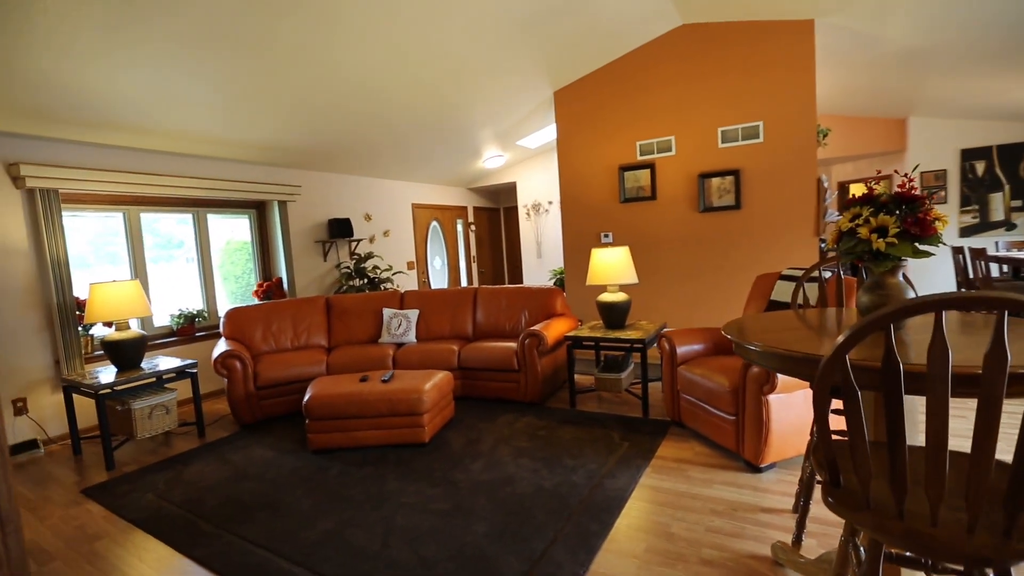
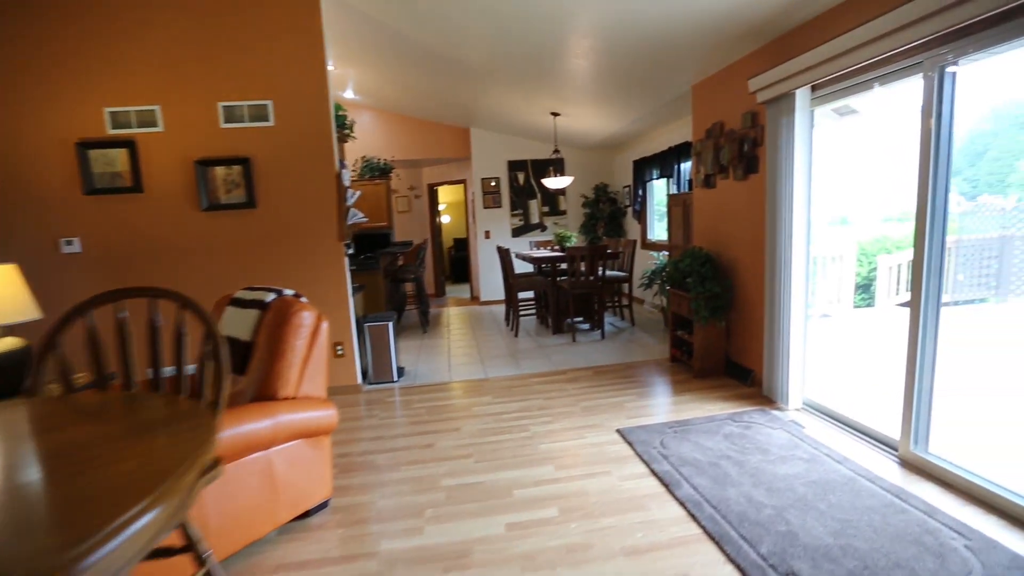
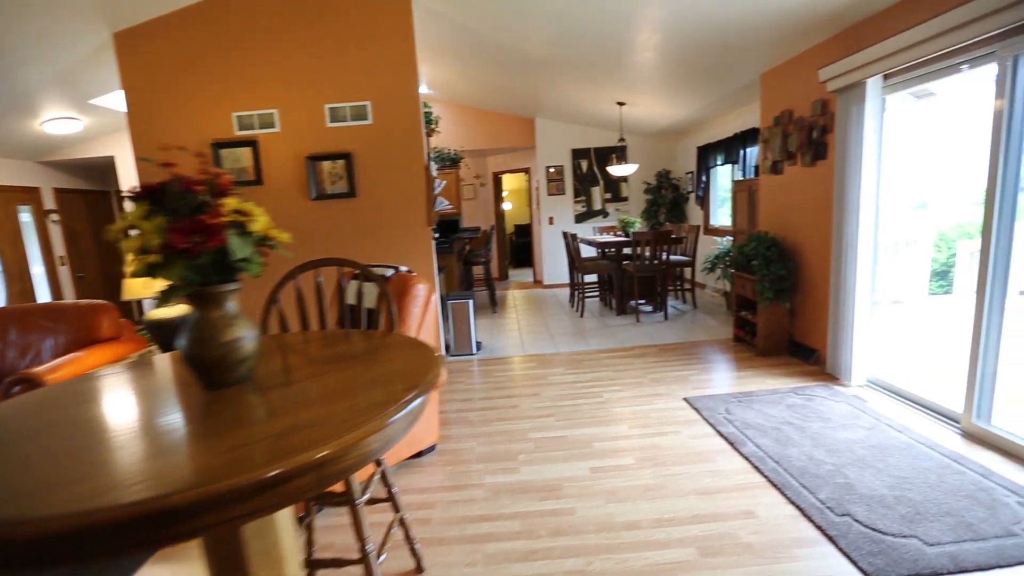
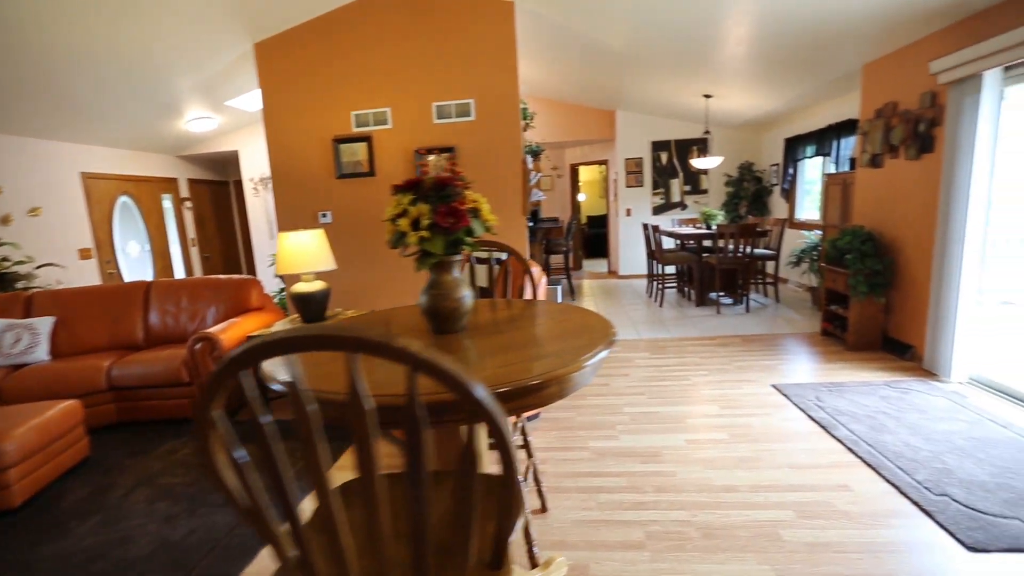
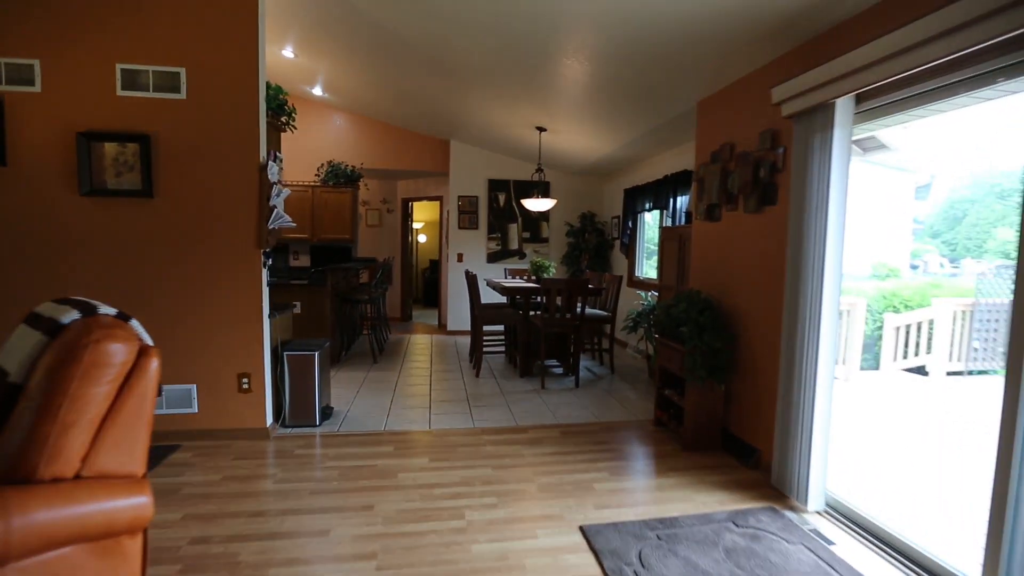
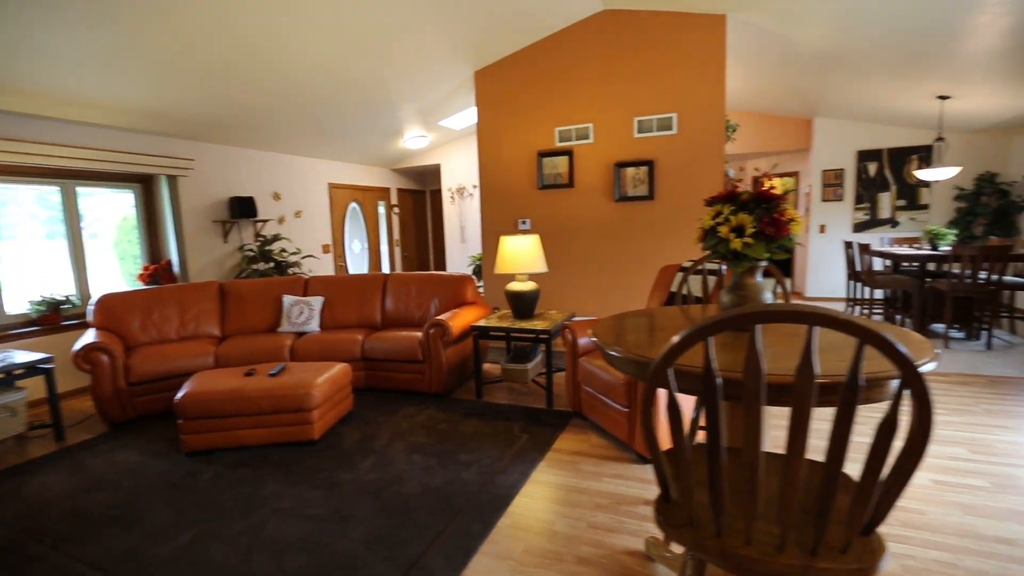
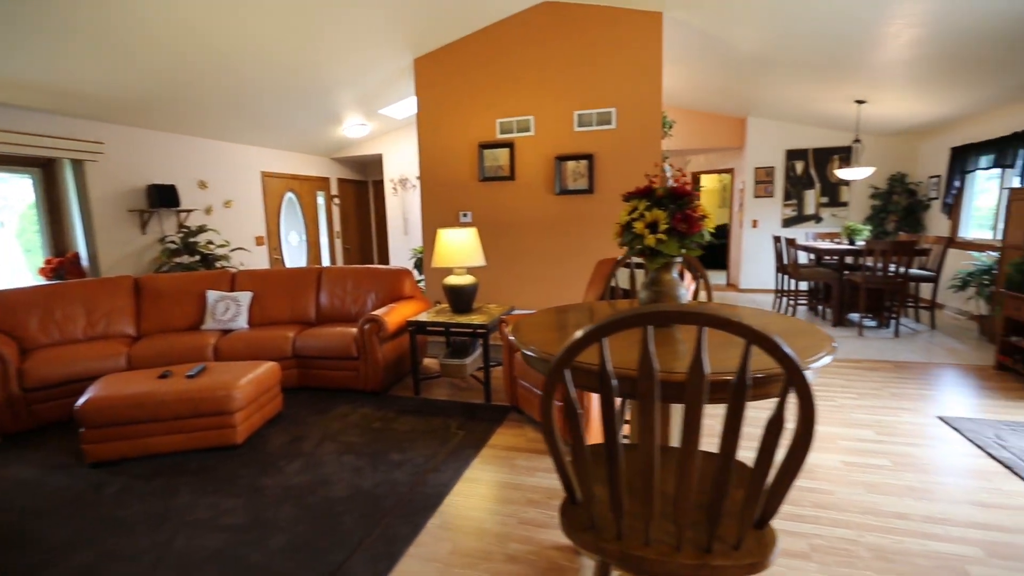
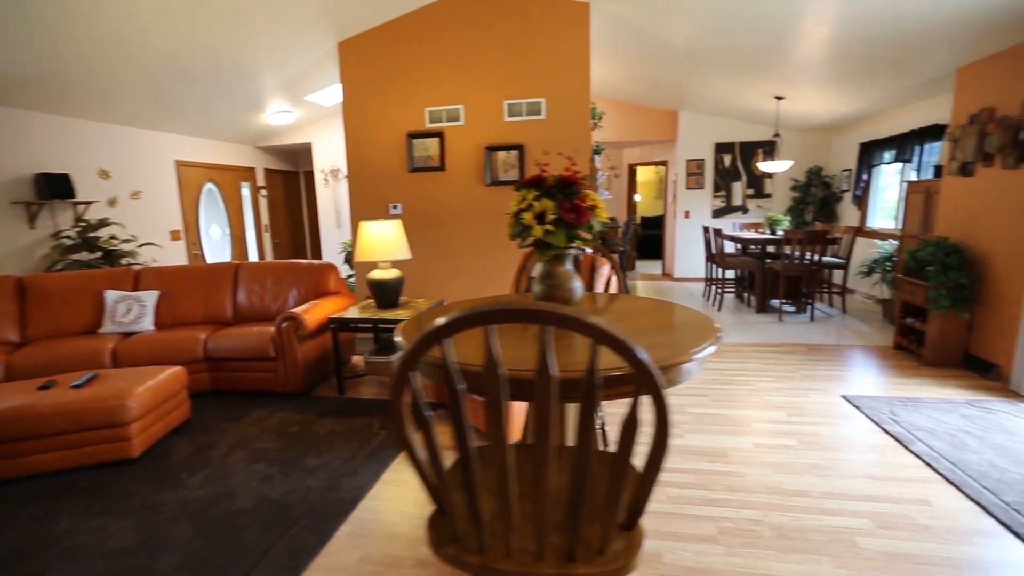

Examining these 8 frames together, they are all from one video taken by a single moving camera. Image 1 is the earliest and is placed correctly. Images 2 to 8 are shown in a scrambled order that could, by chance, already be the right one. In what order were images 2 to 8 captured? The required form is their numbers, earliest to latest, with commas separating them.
6, 7, 8, 4, 3, 2, 5
